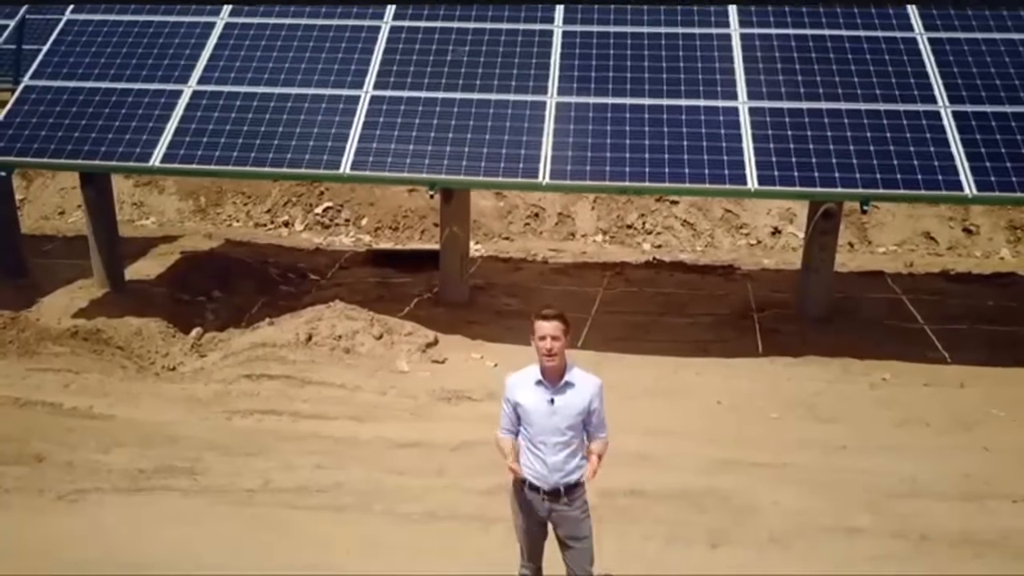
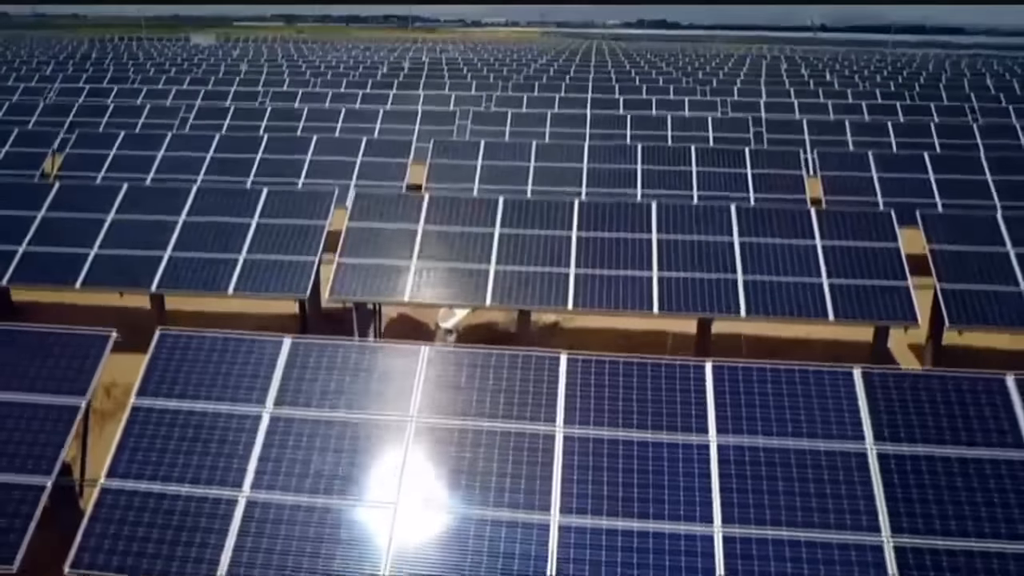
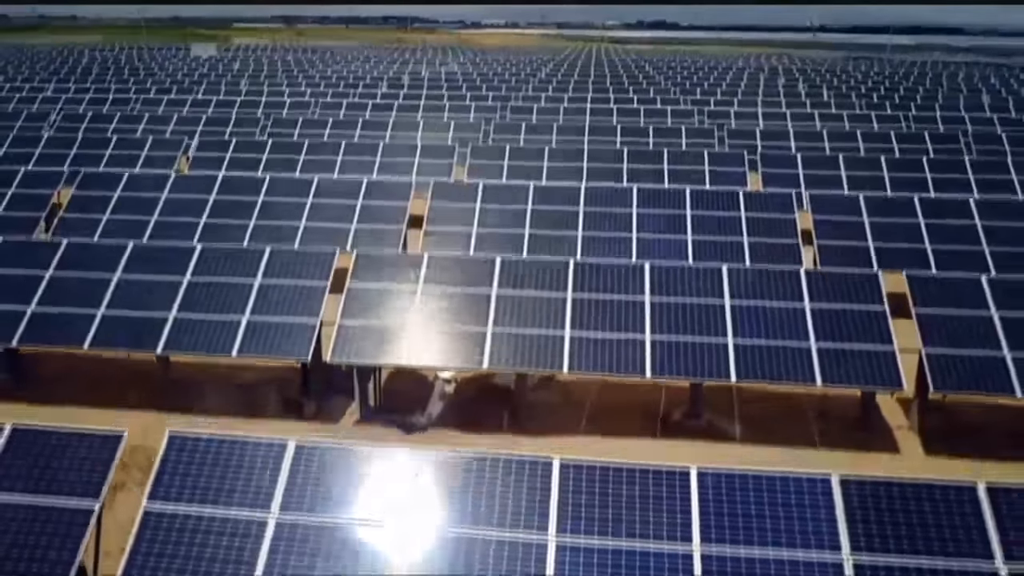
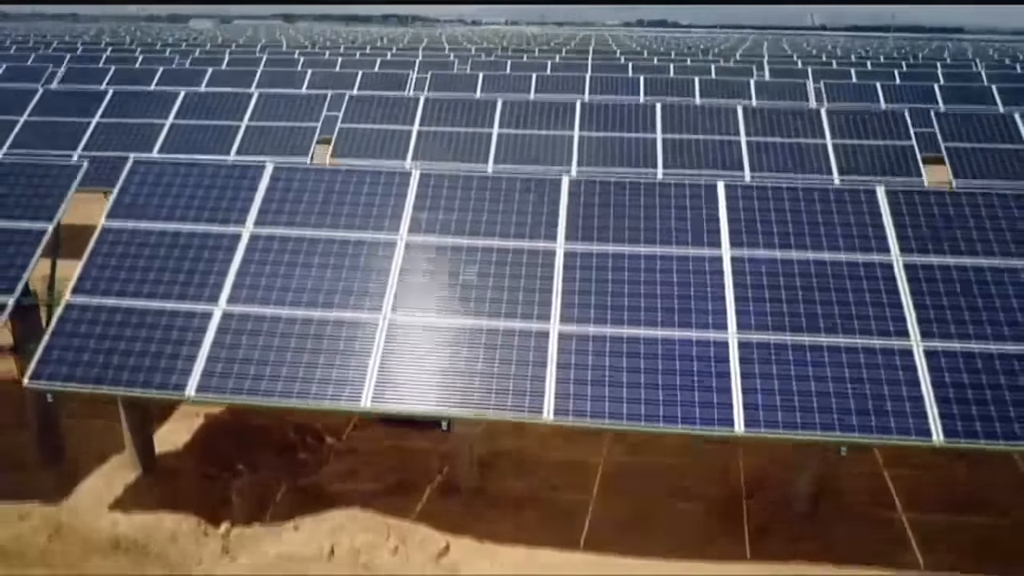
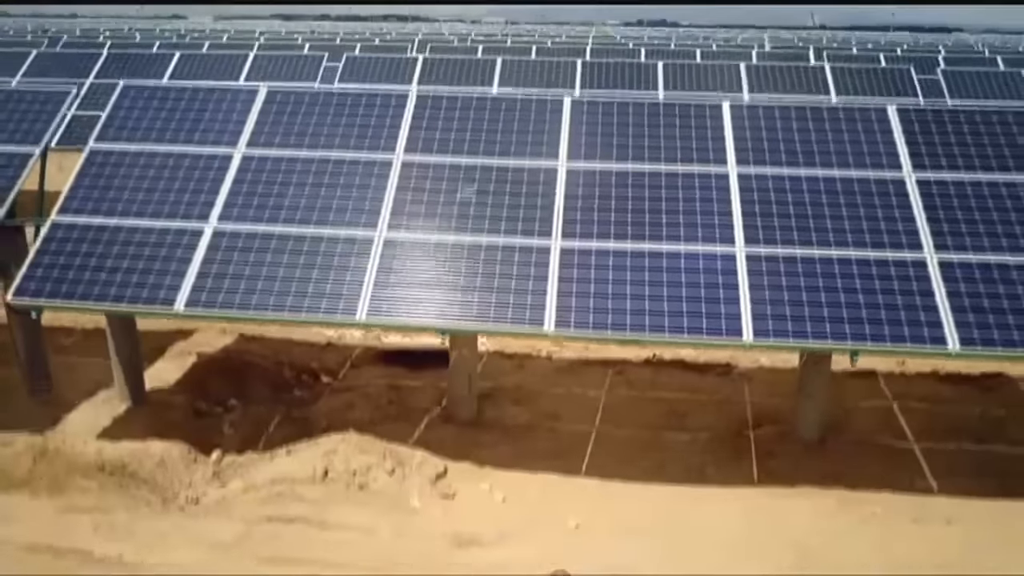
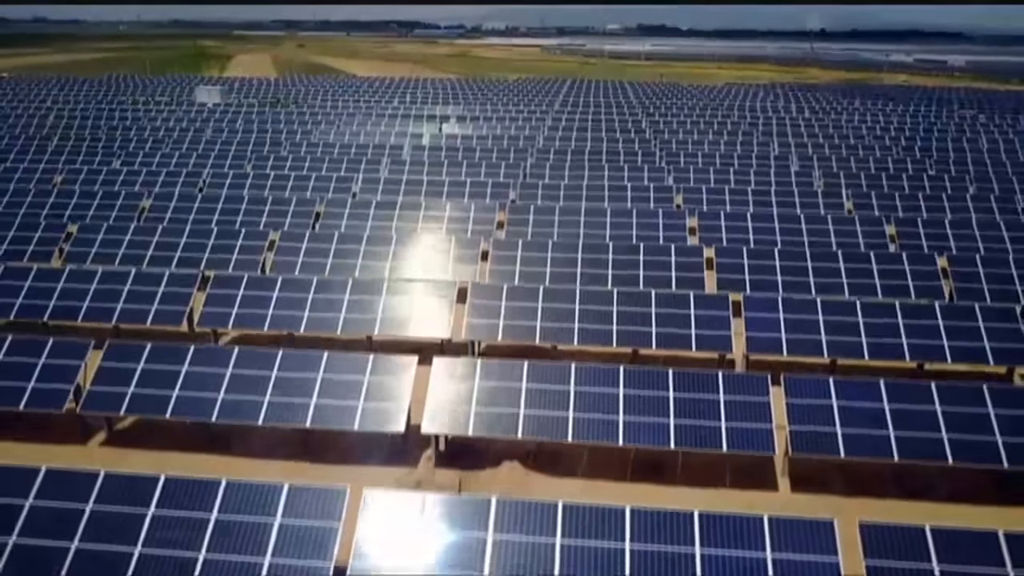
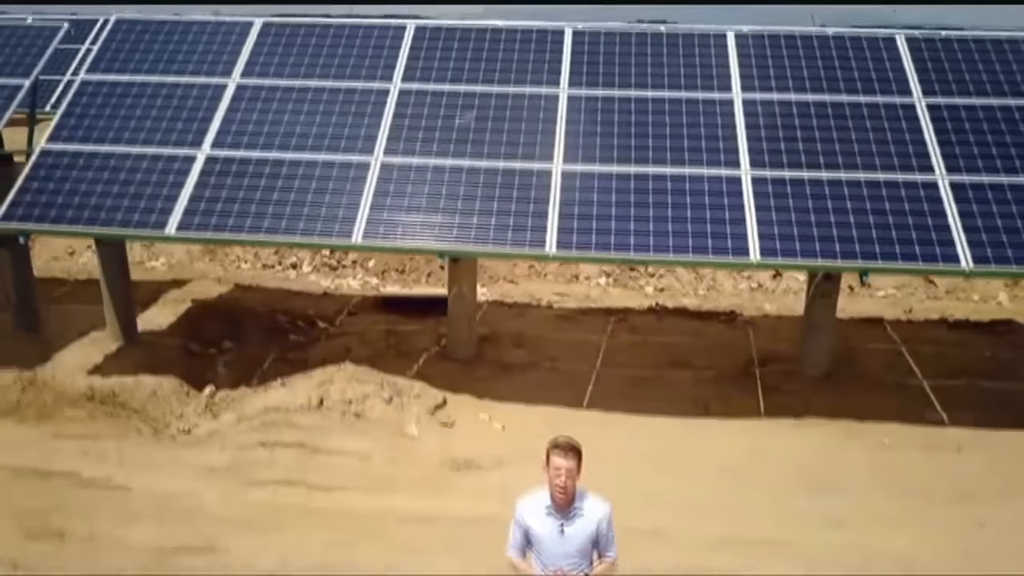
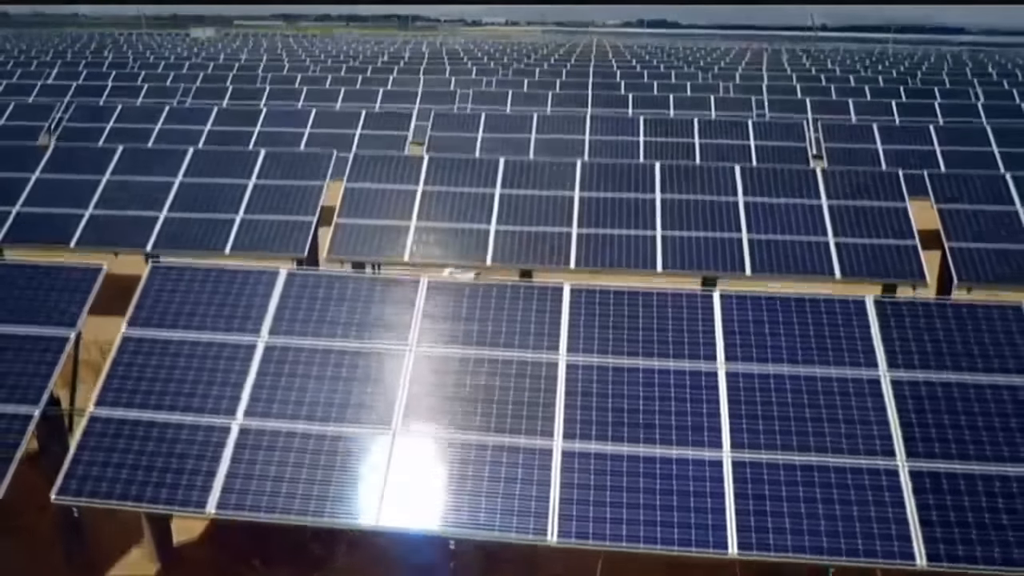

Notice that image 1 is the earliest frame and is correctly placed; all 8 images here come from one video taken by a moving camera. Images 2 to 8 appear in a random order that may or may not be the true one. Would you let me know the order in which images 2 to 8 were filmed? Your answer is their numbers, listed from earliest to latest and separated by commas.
7, 5, 4, 8, 2, 3, 6
